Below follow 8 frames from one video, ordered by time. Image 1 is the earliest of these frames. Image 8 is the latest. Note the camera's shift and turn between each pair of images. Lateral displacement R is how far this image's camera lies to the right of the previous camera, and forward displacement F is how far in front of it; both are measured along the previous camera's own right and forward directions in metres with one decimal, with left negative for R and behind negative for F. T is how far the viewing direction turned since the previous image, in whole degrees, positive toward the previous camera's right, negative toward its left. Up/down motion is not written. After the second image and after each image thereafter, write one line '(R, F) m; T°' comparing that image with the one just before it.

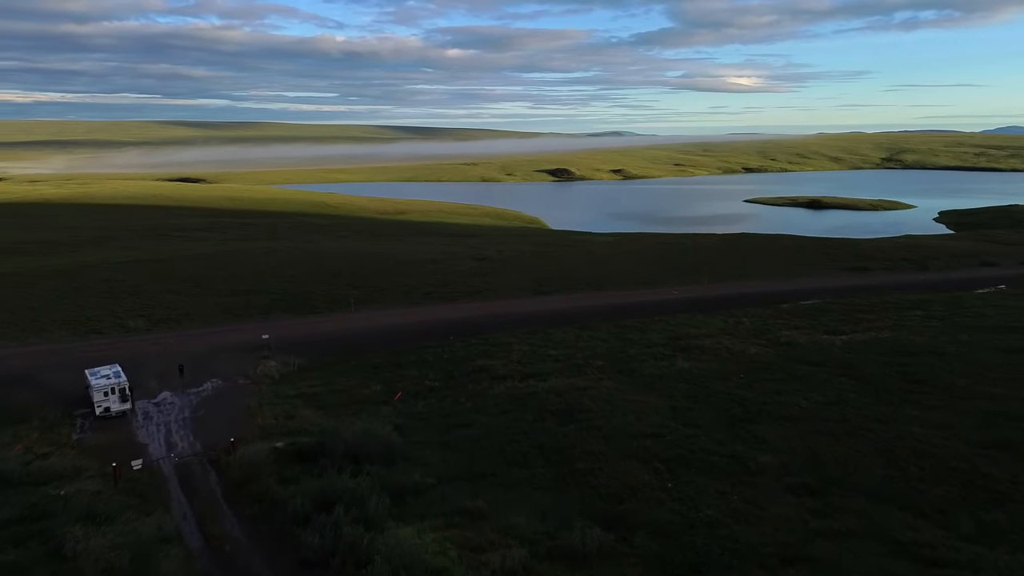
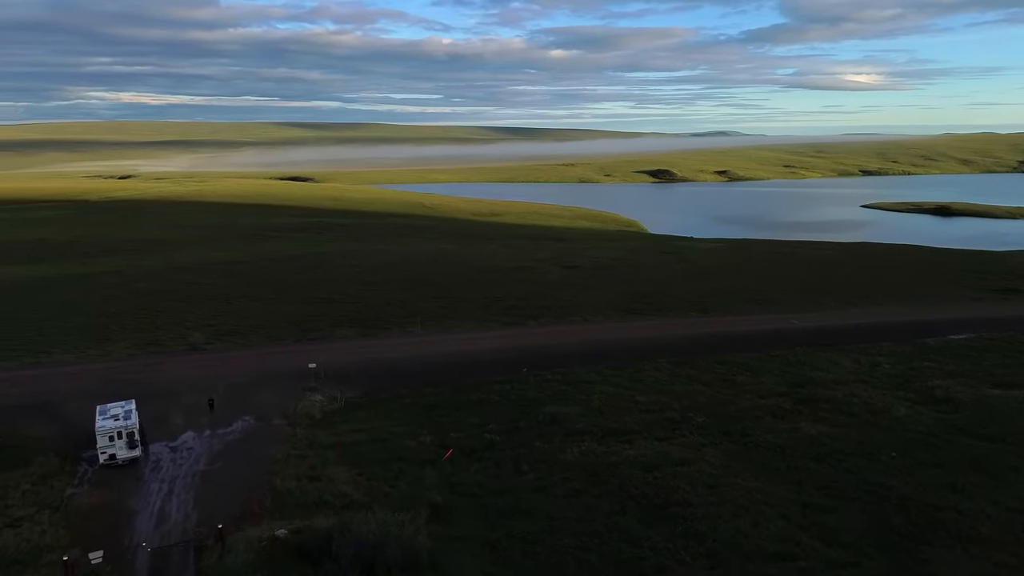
(+0.3, +3.6) m; -8°
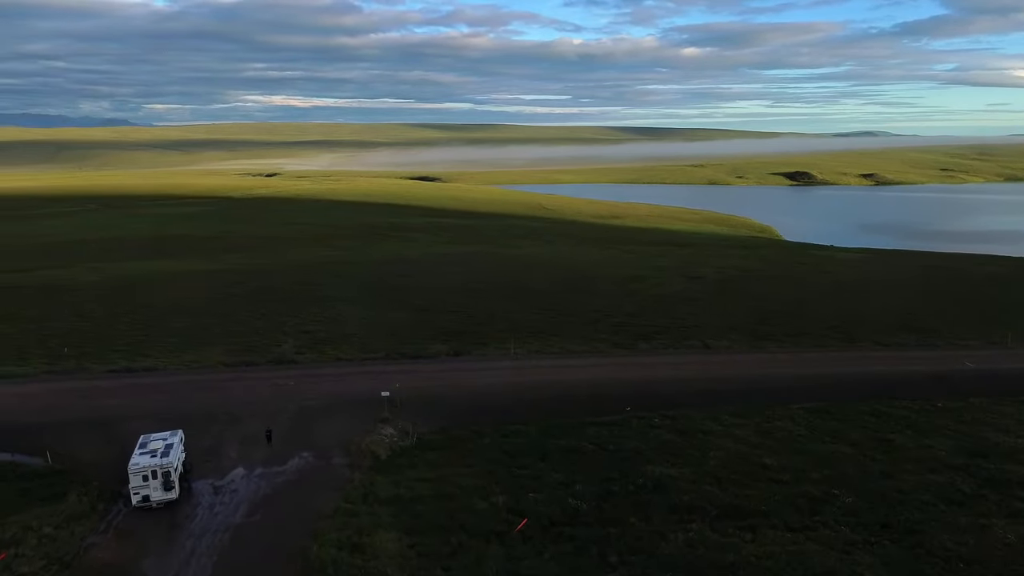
(+0.5, +2.9) m; -10°
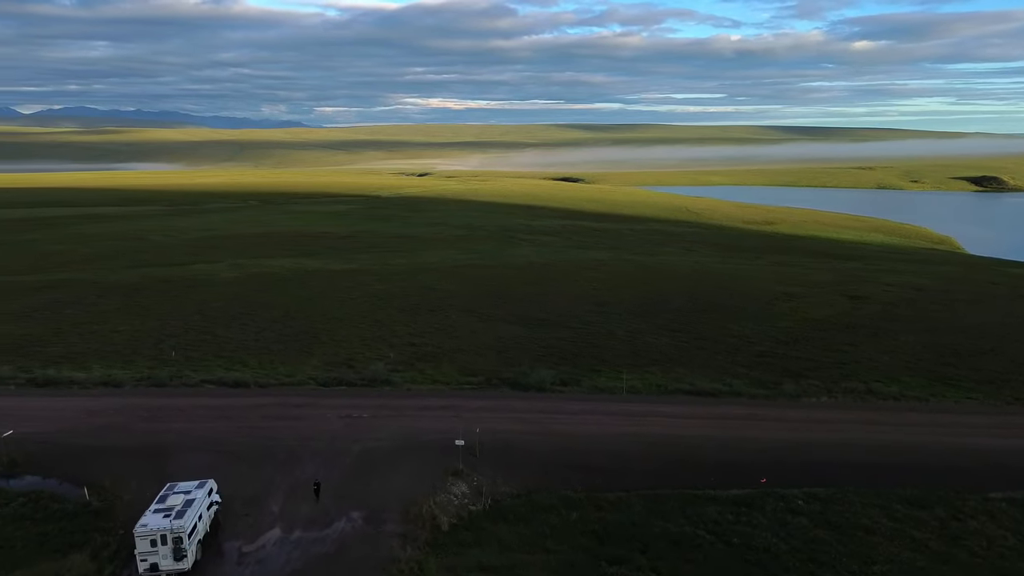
(+0.7, +3.2) m; -11°
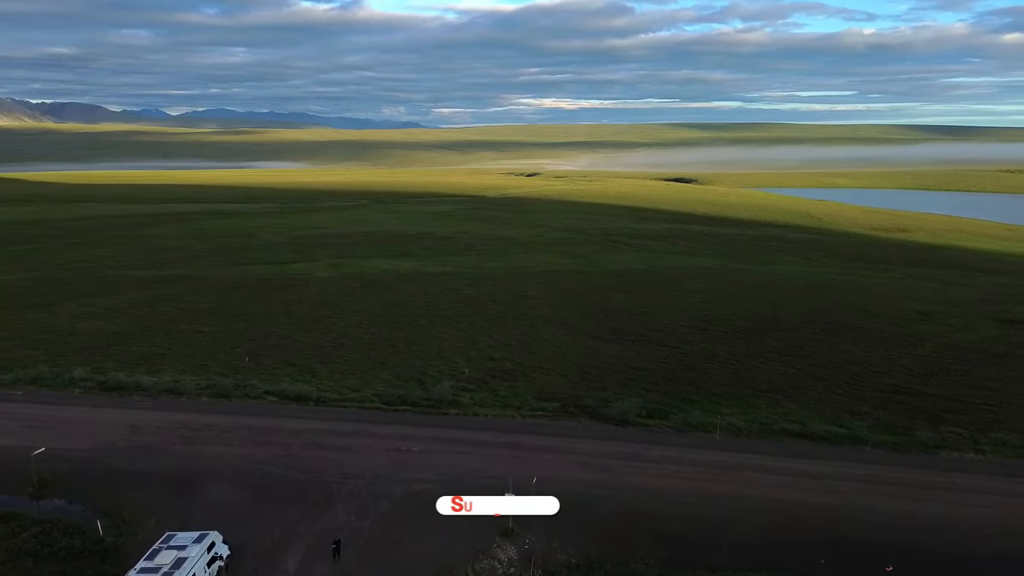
(+0.7, +2.4) m; -9°
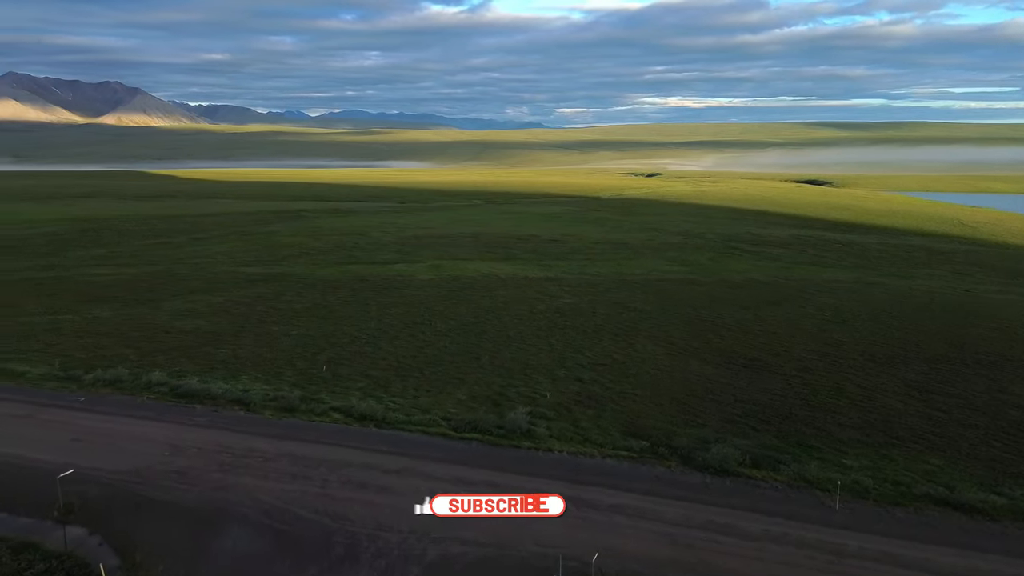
(+0.8, +2.4) m; -9°
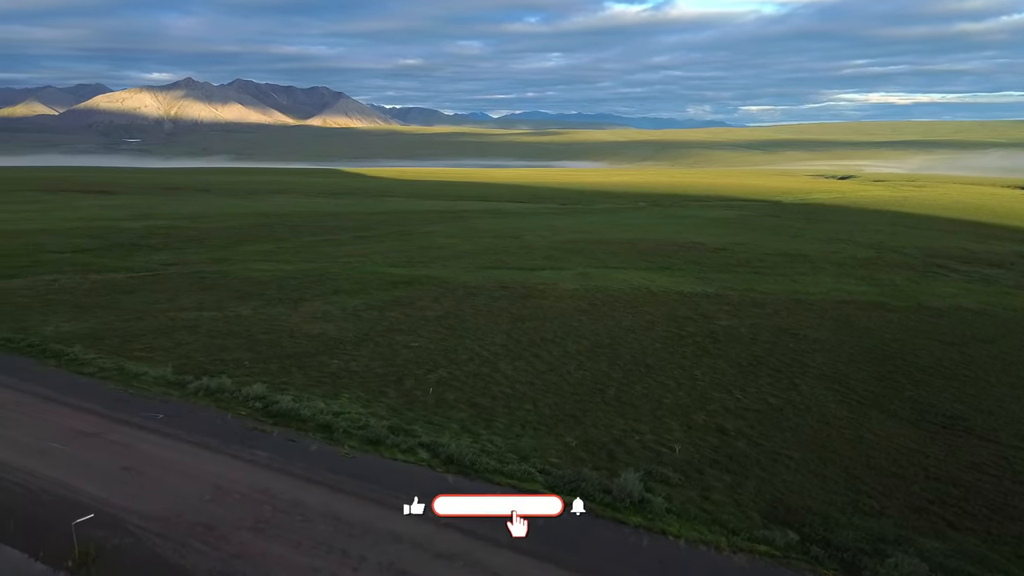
(+1.1, +3.4) m; -13°
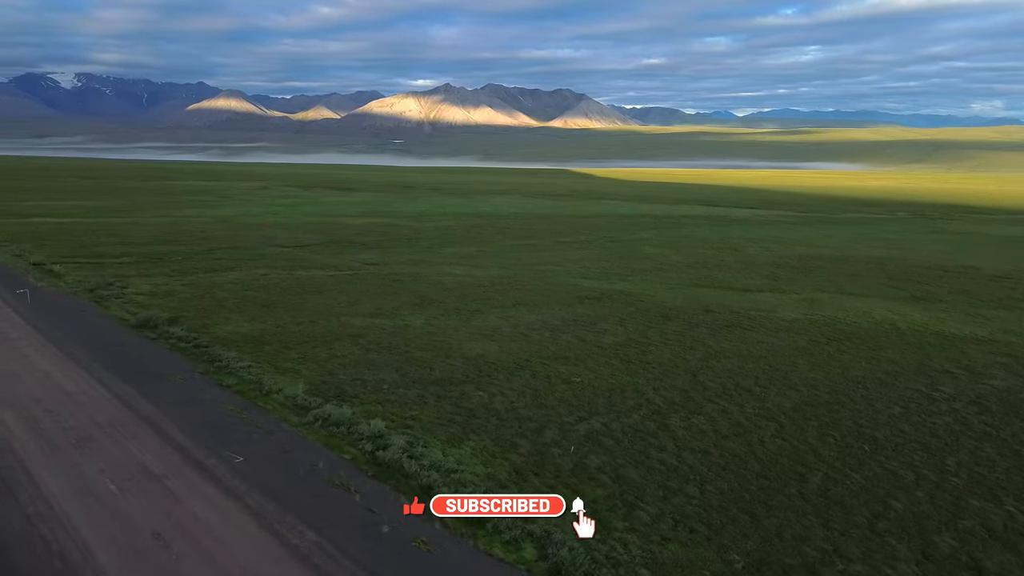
(+1.4, +4.6) m; -18°
